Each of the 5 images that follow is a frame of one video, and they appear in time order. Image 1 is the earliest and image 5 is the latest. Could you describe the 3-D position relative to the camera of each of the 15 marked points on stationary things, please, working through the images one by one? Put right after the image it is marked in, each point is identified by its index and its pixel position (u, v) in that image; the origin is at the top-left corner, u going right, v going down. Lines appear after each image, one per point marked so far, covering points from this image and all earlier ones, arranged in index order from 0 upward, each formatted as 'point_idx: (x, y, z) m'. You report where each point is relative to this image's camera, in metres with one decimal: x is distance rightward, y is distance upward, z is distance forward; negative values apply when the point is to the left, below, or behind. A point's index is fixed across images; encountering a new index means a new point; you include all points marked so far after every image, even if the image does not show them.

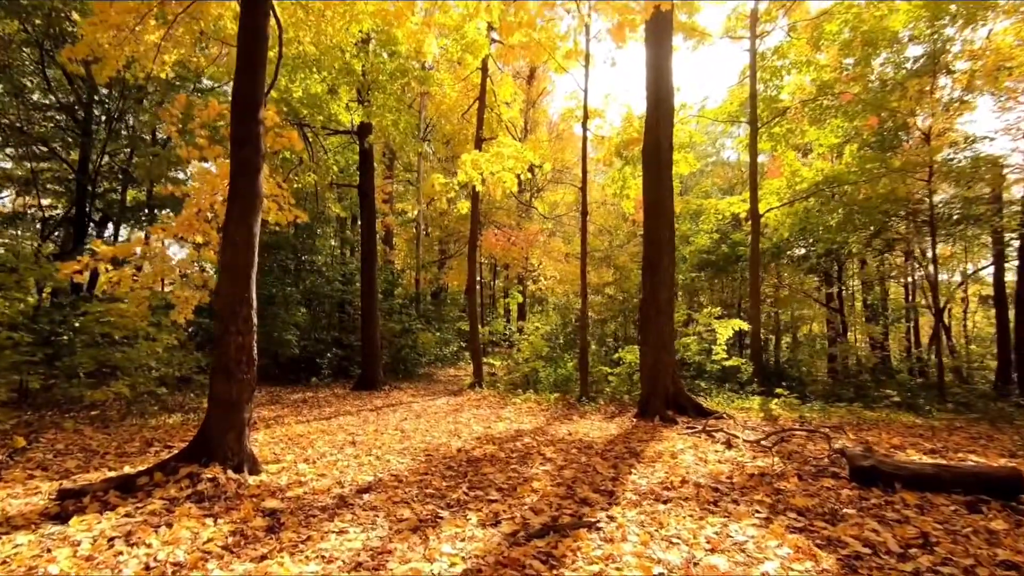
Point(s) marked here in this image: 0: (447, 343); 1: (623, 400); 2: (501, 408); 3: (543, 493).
0: (-2.3, -2.0, +18.0) m
1: (+2.2, -2.2, +9.7) m
2: (-0.2, -2.2, +9.2) m
3: (+0.3, -1.7, +4.0) m
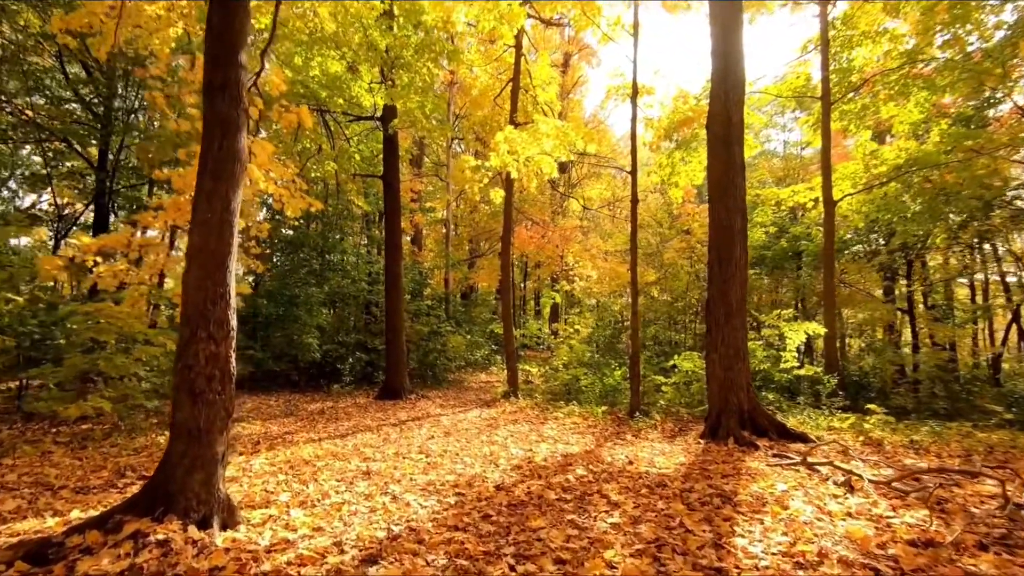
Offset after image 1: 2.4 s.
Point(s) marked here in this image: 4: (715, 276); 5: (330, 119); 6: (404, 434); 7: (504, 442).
0: (-1.2, -2.0, +16.9) m
1: (+2.9, -2.2, +8.4) m
2: (+0.5, -2.2, +8.0) m
3: (+0.6, -1.6, +2.8) m
4: (+2.9, +0.2, +7.2) m
5: (-4.0, +3.7, +11.0) m
6: (-1.5, -2.1, +7.0) m
7: (-0.1, -2.1, +6.7) m
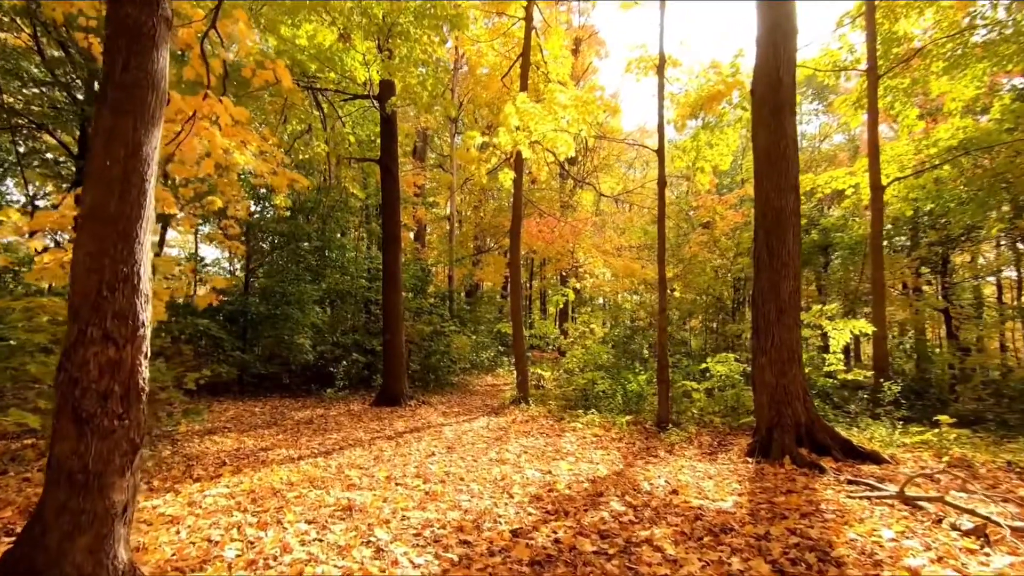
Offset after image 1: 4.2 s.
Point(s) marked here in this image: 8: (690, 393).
0: (-0.9, -1.9, +15.9) m
1: (+3.1, -2.1, +7.4) m
2: (+0.7, -2.1, +7.0) m
3: (+0.7, -1.5, +1.8) m
4: (+3.1, +0.3, +6.2) m
5: (-3.8, +3.8, +10.0) m
6: (-1.4, -2.0, +6.0) m
7: (+0.1, -2.0, +5.7) m
8: (+3.2, -1.9, +8.9) m
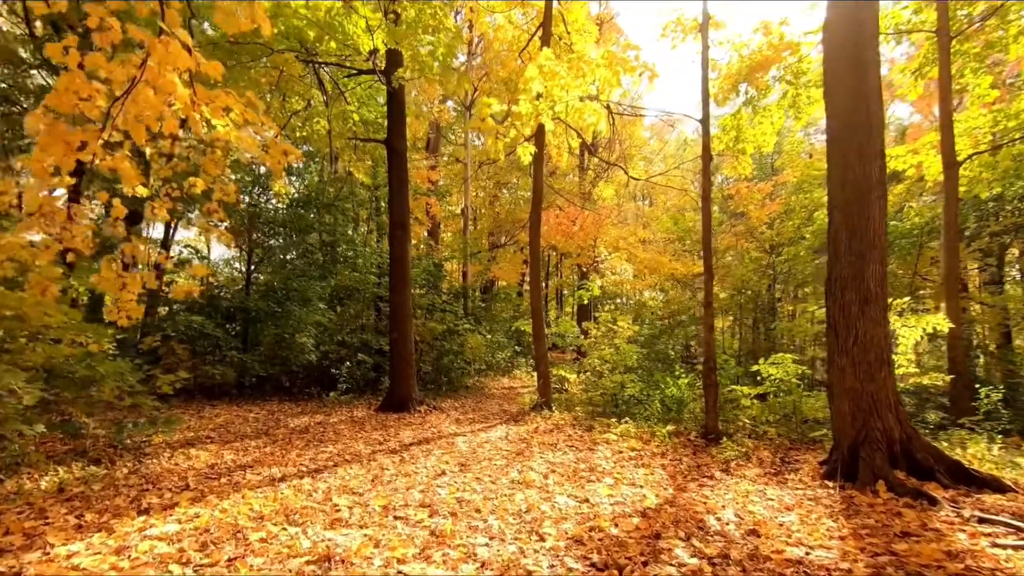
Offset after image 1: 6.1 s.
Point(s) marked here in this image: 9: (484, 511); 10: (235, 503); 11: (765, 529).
0: (-0.4, -1.8, +14.9) m
1: (+3.4, -1.9, +6.3) m
2: (+1.0, -2.0, +6.0) m
3: (+0.9, -1.3, +0.8) m
4: (+3.4, +0.4, +5.1) m
5: (-3.4, +3.9, +9.1) m
6: (-1.1, -1.8, +5.0) m
7: (+0.3, -1.8, +4.7) m
8: (+3.5, -1.7, +7.8) m
9: (-0.2, -1.7, +3.9) m
10: (-2.1, -1.6, +3.8) m
11: (+1.8, -1.7, +3.6) m
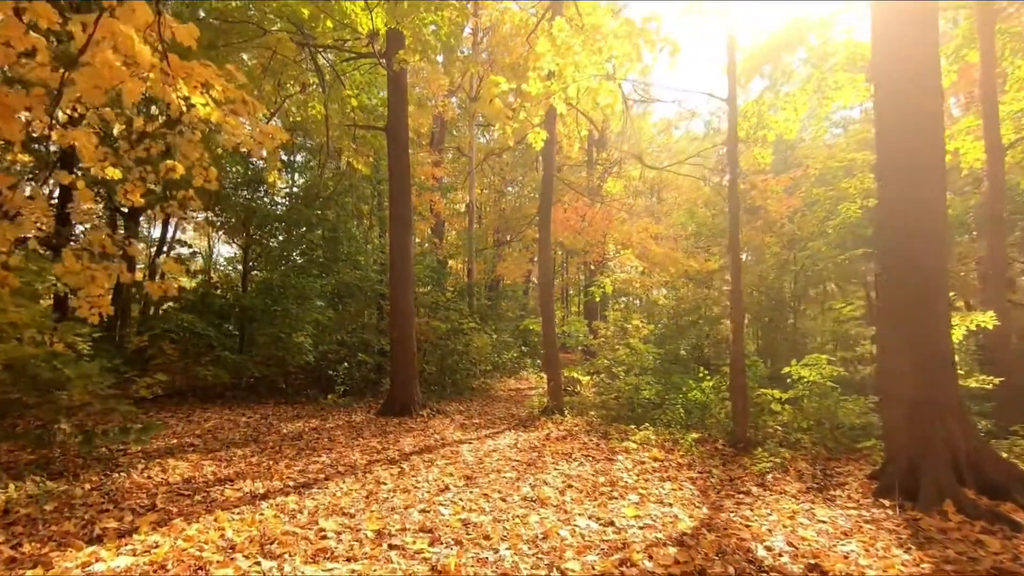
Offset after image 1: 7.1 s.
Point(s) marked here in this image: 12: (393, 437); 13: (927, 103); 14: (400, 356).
0: (-0.2, -1.7, +14.4) m
1: (+3.5, -1.9, +5.7) m
2: (+1.1, -1.9, +5.4) m
3: (+0.9, -1.3, +0.2) m
4: (+3.5, +0.5, +4.5) m
5: (-3.3, +4.0, +8.6) m
6: (-1.0, -1.8, +4.5) m
7: (+0.4, -1.8, +4.2) m
8: (+3.6, -1.7, +7.2) m
9: (-0.1, -1.7, +3.3) m
10: (-2.0, -1.6, +3.3) m
11: (+1.9, -1.7, +3.0) m
12: (-1.6, -2.0, +6.6) m
13: (+3.7, +1.6, +4.5) m
14: (-2.0, -1.2, +8.9) m
